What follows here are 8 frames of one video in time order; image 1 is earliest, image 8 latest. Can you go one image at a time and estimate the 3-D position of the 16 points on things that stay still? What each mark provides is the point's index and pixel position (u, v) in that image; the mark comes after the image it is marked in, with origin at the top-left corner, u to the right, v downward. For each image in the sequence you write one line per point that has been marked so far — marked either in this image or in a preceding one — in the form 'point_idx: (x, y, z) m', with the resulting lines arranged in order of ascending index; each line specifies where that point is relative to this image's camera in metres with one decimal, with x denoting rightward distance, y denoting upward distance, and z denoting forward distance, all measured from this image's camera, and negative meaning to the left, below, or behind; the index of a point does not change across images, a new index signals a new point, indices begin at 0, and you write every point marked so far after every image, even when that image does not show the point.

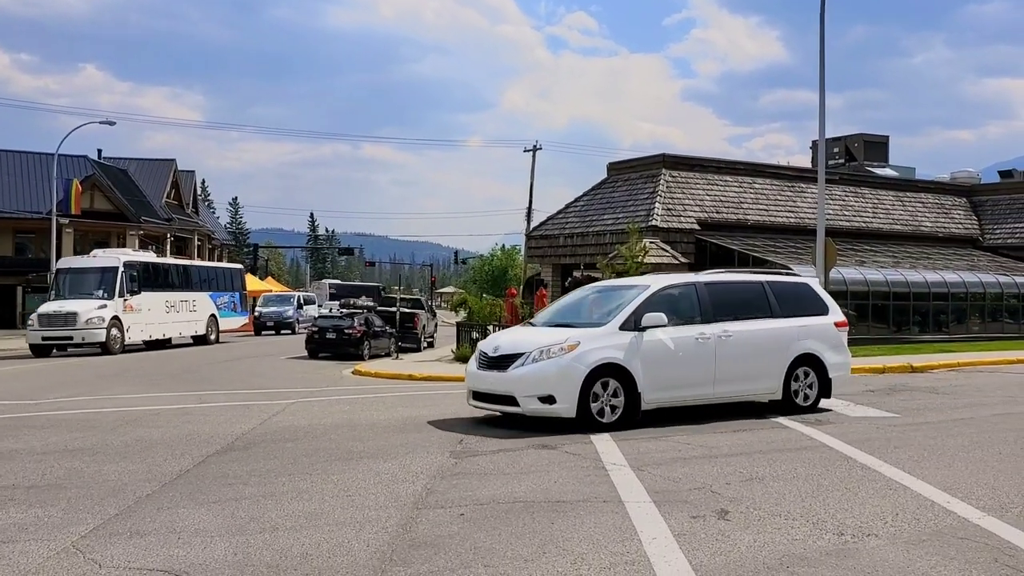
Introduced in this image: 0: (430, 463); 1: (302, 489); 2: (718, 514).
0: (-0.7, -1.5, +8.2) m
1: (-1.5, -1.5, +7.1) m
2: (+1.4, -1.5, +6.5) m
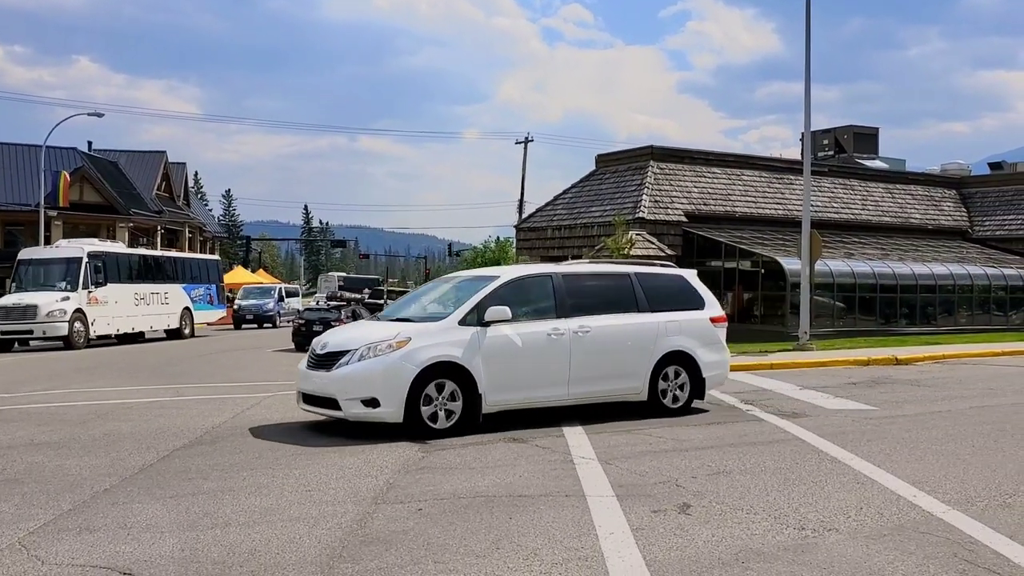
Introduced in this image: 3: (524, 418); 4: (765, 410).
0: (-1.0, -1.4, +8.1) m
1: (-1.8, -1.4, +7.0) m
2: (+1.1, -1.4, +6.5) m
3: (+0.1, -1.4, +10.5) m
4: (+3.0, -1.4, +11.6) m
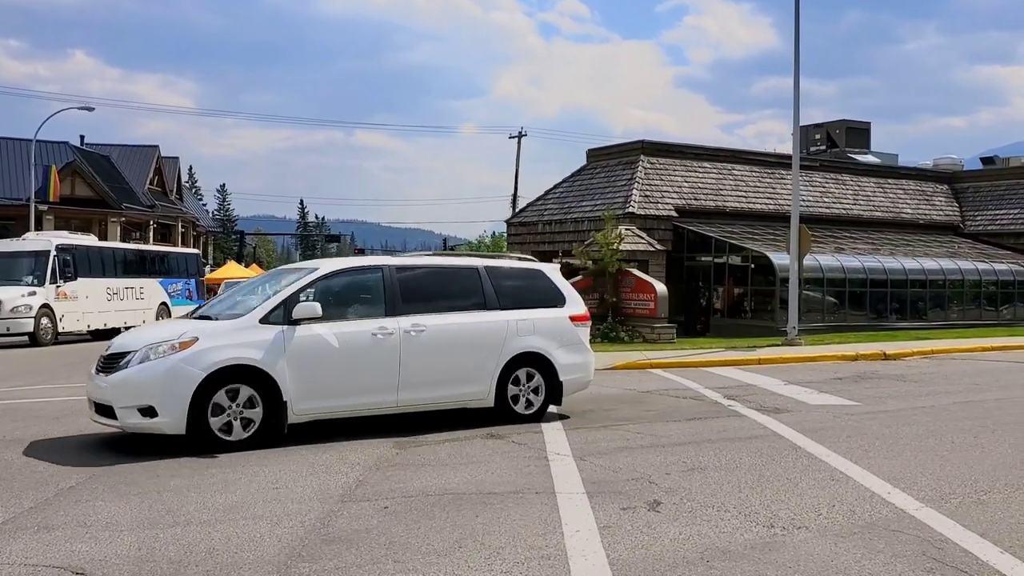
0: (-1.2, -1.4, +8.1) m
1: (-2.0, -1.4, +6.9) m
2: (+0.9, -1.4, +6.4) m
3: (-0.1, -1.4, +10.4) m
4: (+2.8, -1.4, +11.5) m
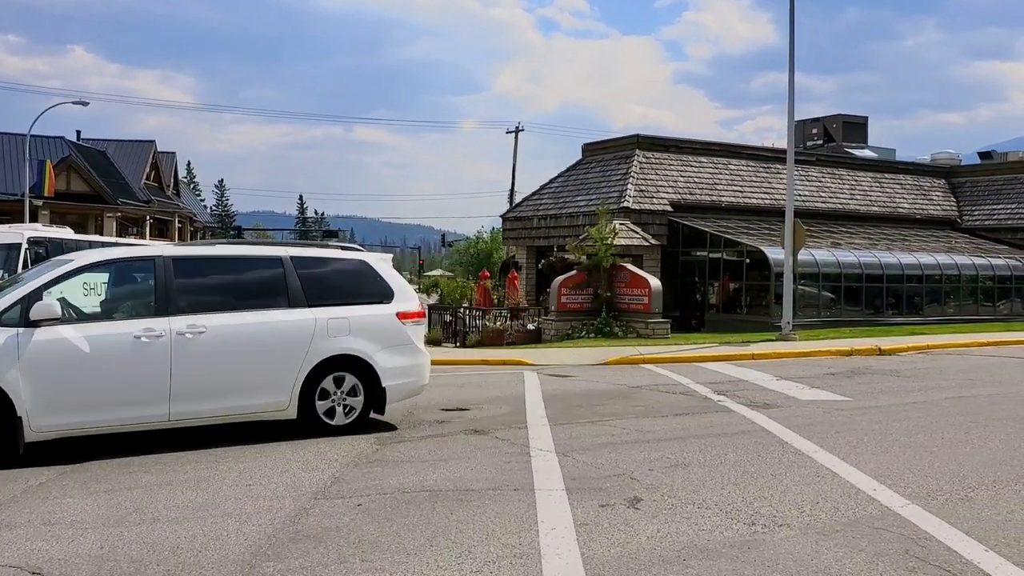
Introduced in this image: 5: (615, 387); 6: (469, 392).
0: (-1.3, -1.3, +7.9) m
1: (-2.1, -1.3, +6.8) m
2: (+0.7, -1.4, +6.3) m
3: (-0.3, -1.3, +10.3) m
4: (+2.6, -1.3, +11.4) m
5: (+1.4, -1.3, +13.2) m
6: (-0.5, -1.3, +12.2) m
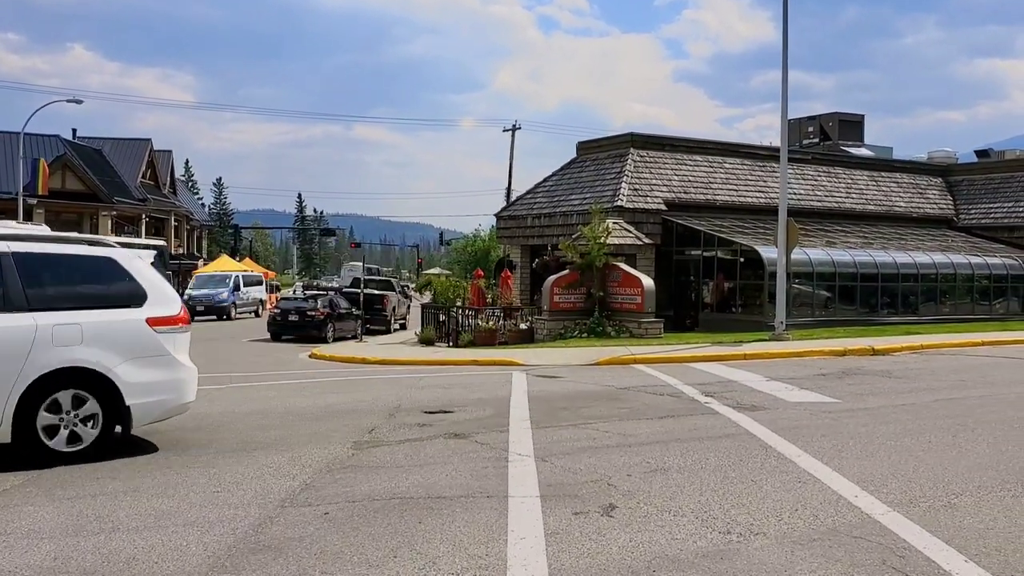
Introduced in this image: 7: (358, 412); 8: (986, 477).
0: (-1.5, -1.3, +7.8) m
1: (-2.3, -1.3, +6.7) m
2: (+0.6, -1.4, +6.1) m
3: (-0.4, -1.3, +10.1) m
4: (+2.4, -1.3, +11.3) m
5: (+1.2, -1.3, +13.1) m
6: (-0.7, -1.3, +12.0) m
7: (-1.7, -1.3, +10.3) m
8: (+3.6, -1.4, +7.4) m
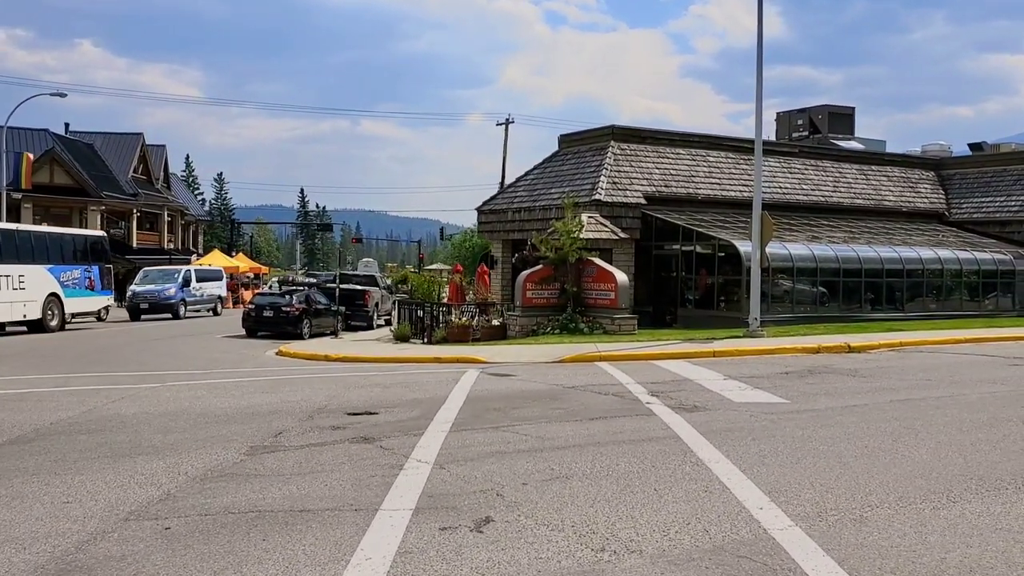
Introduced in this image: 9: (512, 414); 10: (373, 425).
0: (-2.3, -1.3, +7.3) m
1: (-3.1, -1.3, +6.2) m
2: (-0.2, -1.4, +5.6) m
3: (-1.2, -1.3, +9.6) m
4: (+1.7, -1.3, +10.7) m
5: (+0.5, -1.3, +12.5) m
6: (-1.5, -1.2, +11.5) m
7: (-2.4, -1.3, +9.8) m
8: (+2.8, -1.4, +6.9) m
9: (0.0, -1.3, +9.9) m
10: (-1.3, -1.3, +9.1) m
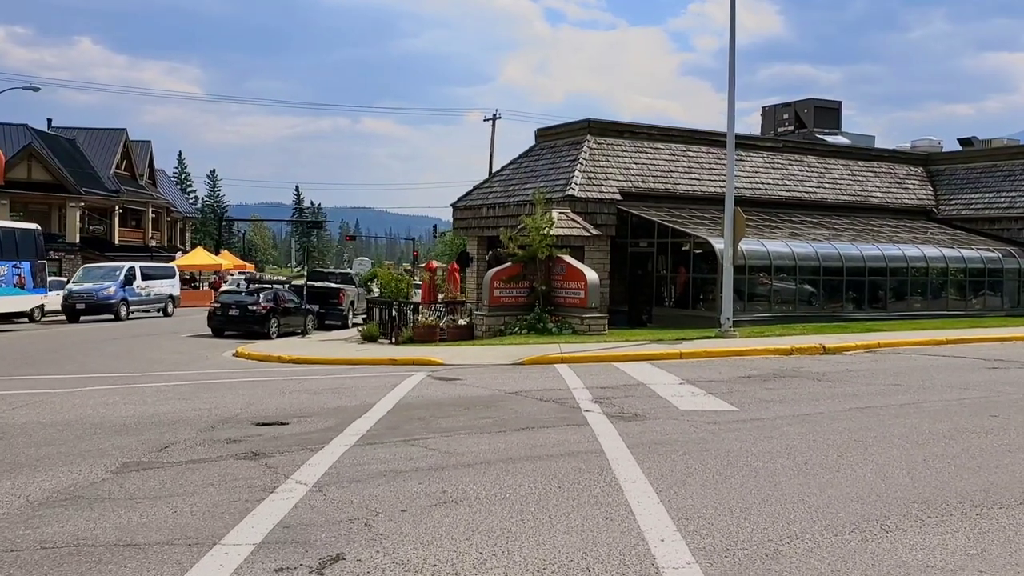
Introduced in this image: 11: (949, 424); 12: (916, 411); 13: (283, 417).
0: (-3.0, -1.3, +6.5) m
1: (-3.8, -1.3, +5.4) m
2: (-1.0, -1.4, +4.9) m
3: (-1.9, -1.3, +8.9) m
4: (+1.0, -1.3, +10.0) m
5: (-0.3, -1.2, +11.8) m
6: (-2.2, -1.2, +10.8) m
7: (-3.1, -1.3, +9.1) m
8: (+2.1, -1.4, +6.1) m
9: (-0.7, -1.3, +9.2) m
10: (-2.0, -1.3, +8.4) m
11: (+4.1, -1.3, +9.3) m
12: (+4.2, -1.3, +10.2) m
13: (-2.2, -1.3, +9.7) m
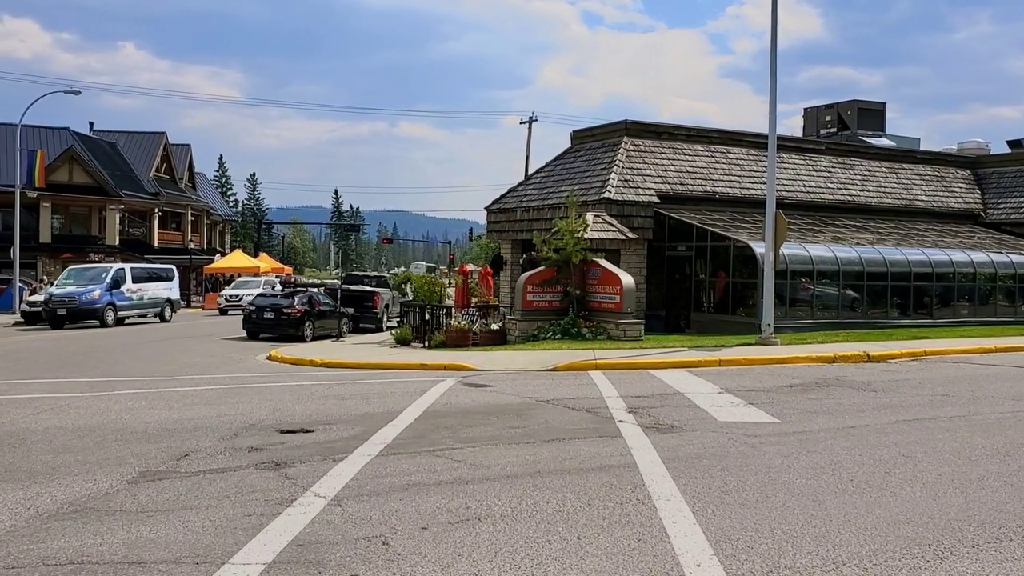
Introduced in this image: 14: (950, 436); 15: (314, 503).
0: (-2.8, -1.3, +6.3) m
1: (-3.7, -1.3, +5.2) m
2: (-0.8, -1.4, +4.6) m
3: (-1.7, -1.3, +8.6) m
4: (+1.3, -1.3, +9.6) m
5: (+0.1, -1.3, +11.5) m
6: (-1.9, -1.3, +10.5) m
7: (-2.9, -1.3, +8.9) m
8: (+2.2, -1.4, +5.7) m
9: (-0.5, -1.3, +8.9) m
10: (-1.8, -1.3, +8.1) m
11: (+4.4, -1.4, +8.8) m
12: (+4.5, -1.3, +9.7) m
13: (-1.9, -1.3, +9.4) m
14: (+4.0, -1.3, +9.1) m
15: (-1.2, -1.3, +6.2) m
